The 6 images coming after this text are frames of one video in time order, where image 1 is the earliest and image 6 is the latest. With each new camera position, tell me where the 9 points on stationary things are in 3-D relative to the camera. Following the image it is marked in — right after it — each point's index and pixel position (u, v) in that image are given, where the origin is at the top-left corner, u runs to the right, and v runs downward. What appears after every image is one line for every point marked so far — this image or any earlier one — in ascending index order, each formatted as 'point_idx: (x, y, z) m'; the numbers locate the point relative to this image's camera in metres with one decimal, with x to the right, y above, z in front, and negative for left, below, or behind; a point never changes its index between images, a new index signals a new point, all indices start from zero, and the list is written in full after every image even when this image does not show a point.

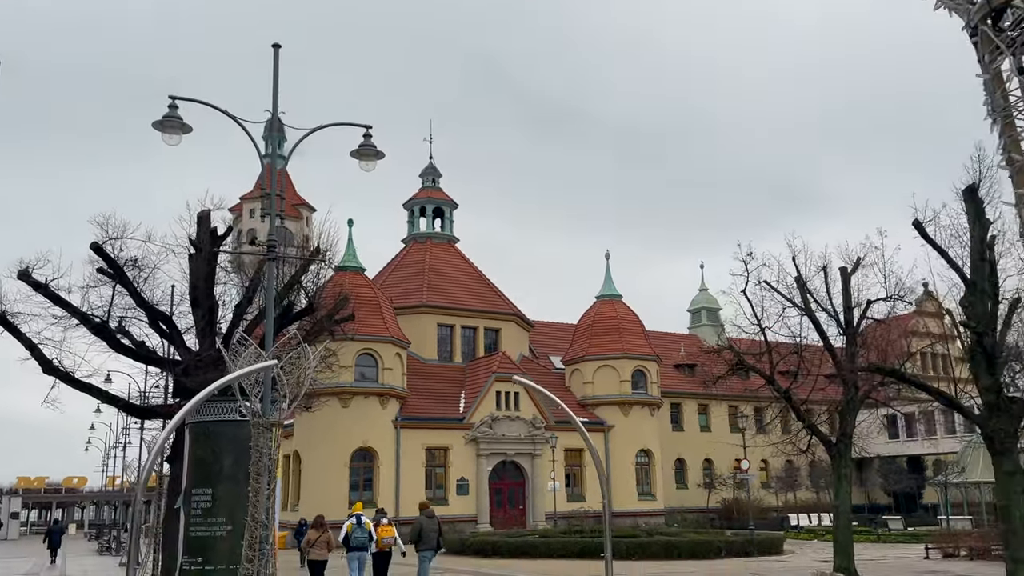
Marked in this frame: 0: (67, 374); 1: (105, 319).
0: (-10.2, -2.0, +19.4) m
1: (-9.1, -0.7, +19.1) m
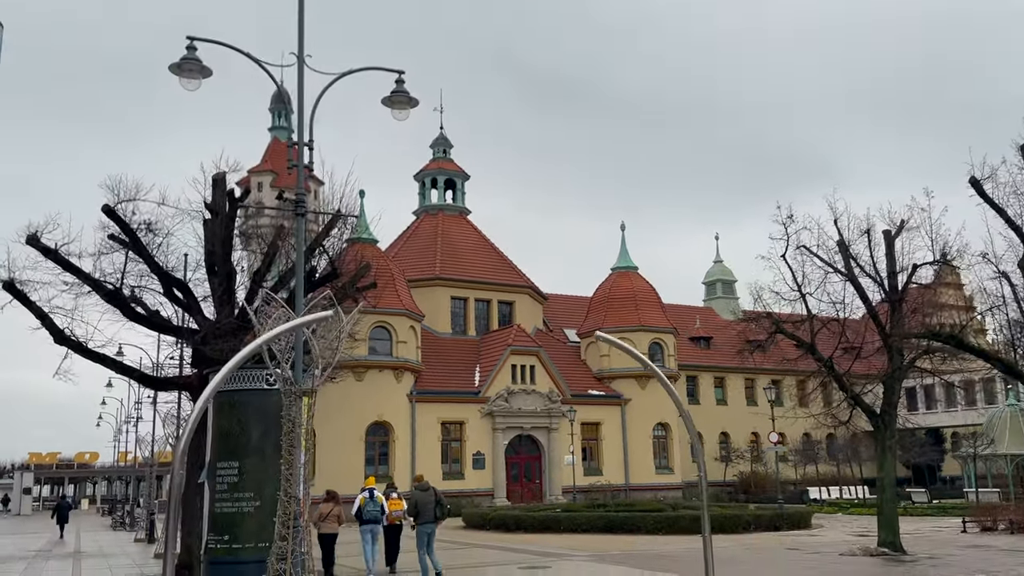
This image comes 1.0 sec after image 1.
0: (-9.5, -1.2, +18.6) m
1: (-8.4, 0.0, +18.2) m
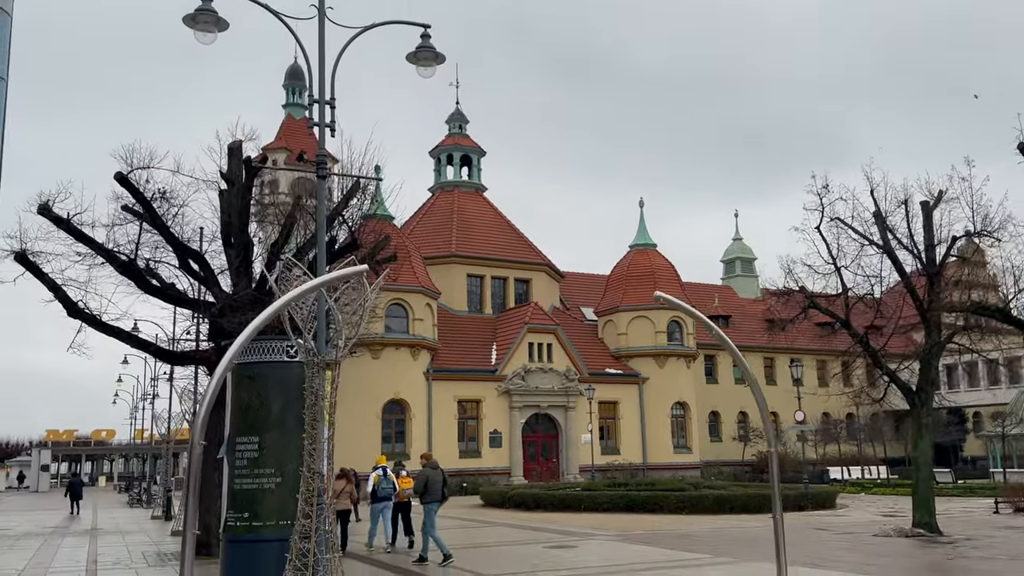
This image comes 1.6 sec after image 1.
0: (-8.9, -0.6, +18.2) m
1: (-7.9, +0.6, +17.7) m
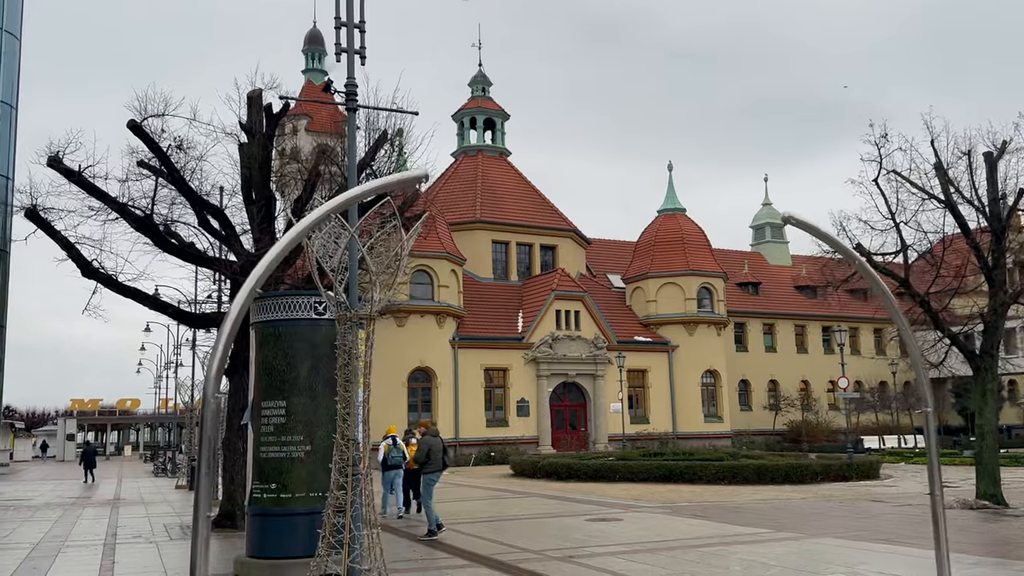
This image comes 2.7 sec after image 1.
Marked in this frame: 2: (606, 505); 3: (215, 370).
0: (-8.2, +0.2, +17.2) m
1: (-7.1, +1.4, +16.7) m
2: (+2.2, -5.0, +19.7) m
3: (-2.4, -0.7, +7.0) m
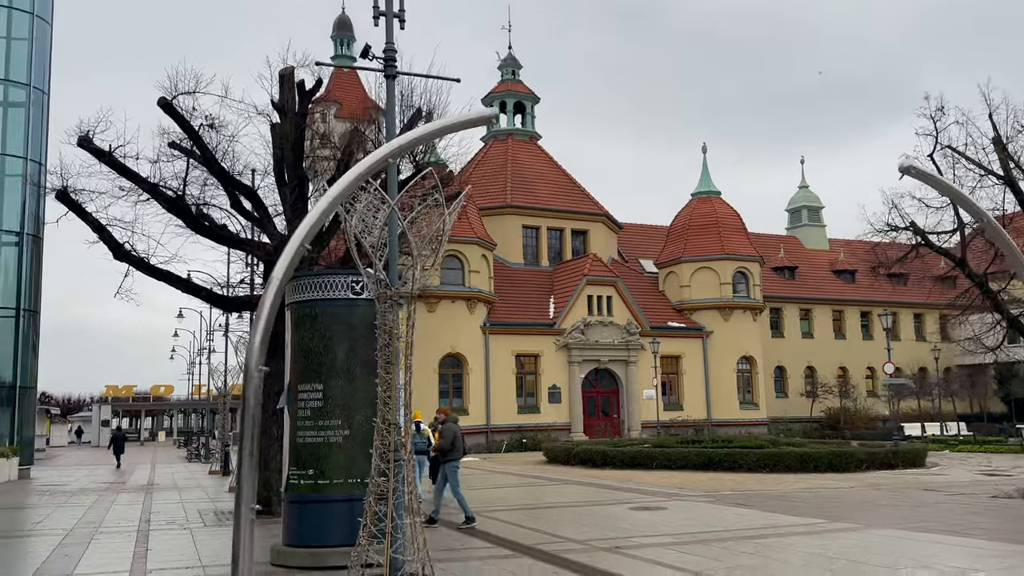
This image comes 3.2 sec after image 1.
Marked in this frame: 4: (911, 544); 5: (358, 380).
0: (-7.4, +0.5, +16.9) m
1: (-6.4, +1.8, +16.4) m
2: (+3.0, -4.6, +19.1) m
3: (-2.0, -0.4, +6.5) m
4: (+5.4, -3.5, +11.5) m
5: (-1.9, -1.1, +10.4) m
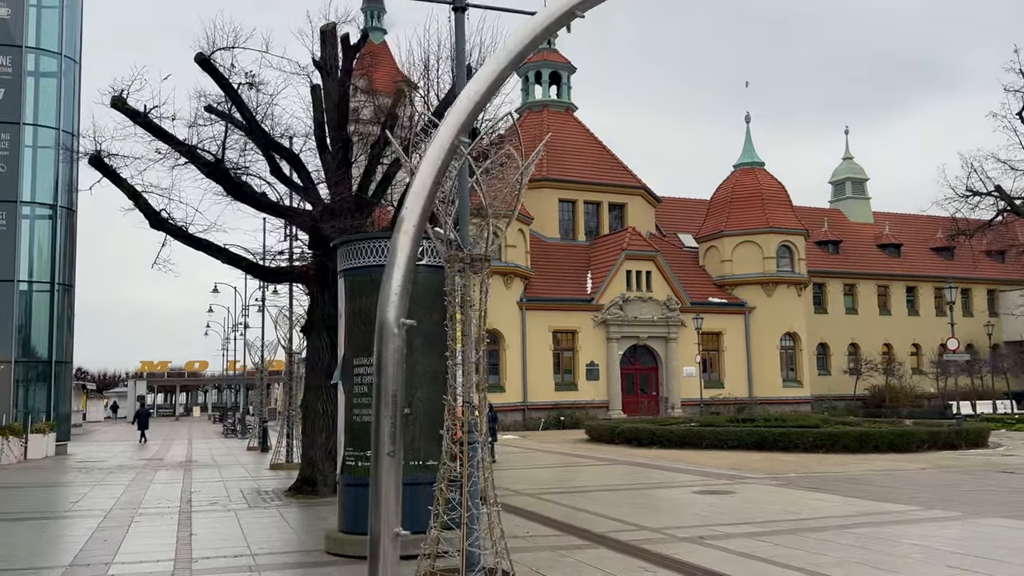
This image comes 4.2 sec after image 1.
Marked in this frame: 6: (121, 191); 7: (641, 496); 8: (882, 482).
0: (-6.3, +1.1, +16.1) m
1: (-5.4, +2.3, +15.5) m
2: (+4.2, -4.0, +18.1) m
3: (-1.2, -0.2, +5.6) m
4: (+6.3, -3.0, +10.4) m
5: (-1.0, -0.7, +9.4) m
6: (-7.1, +1.8, +15.5) m
7: (+2.3, -3.7, +15.0) m
8: (+7.4, -3.8, +16.8) m
